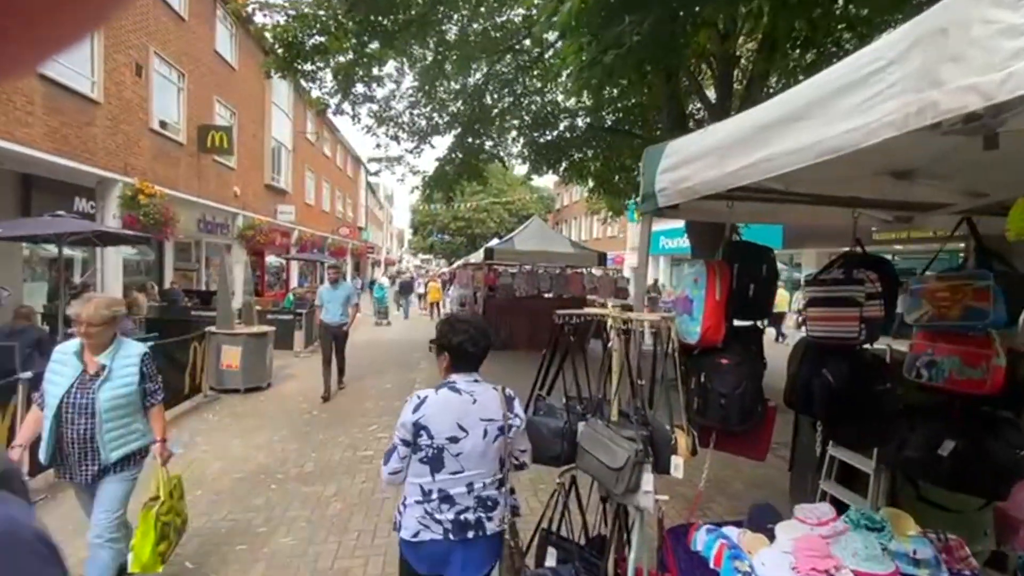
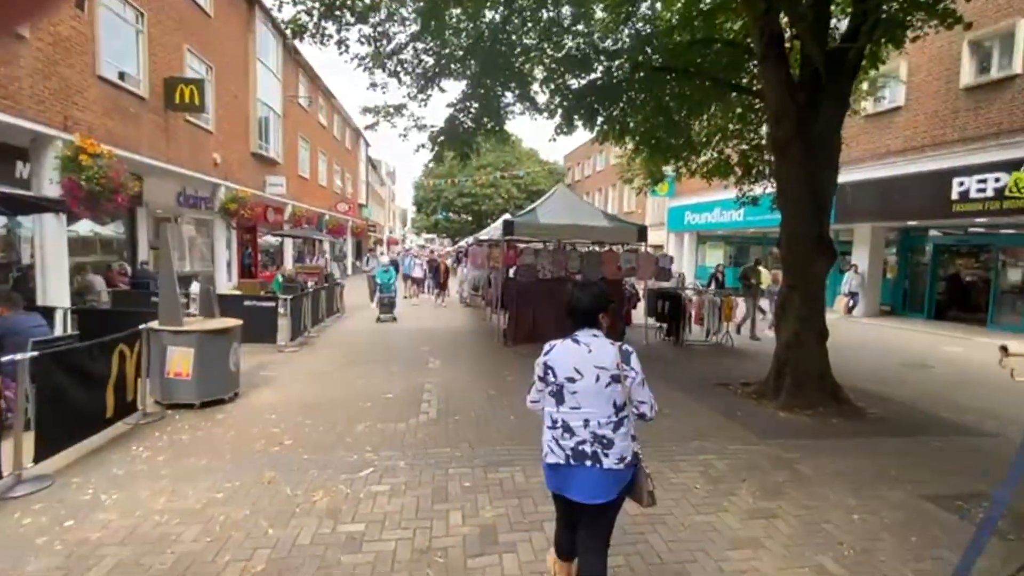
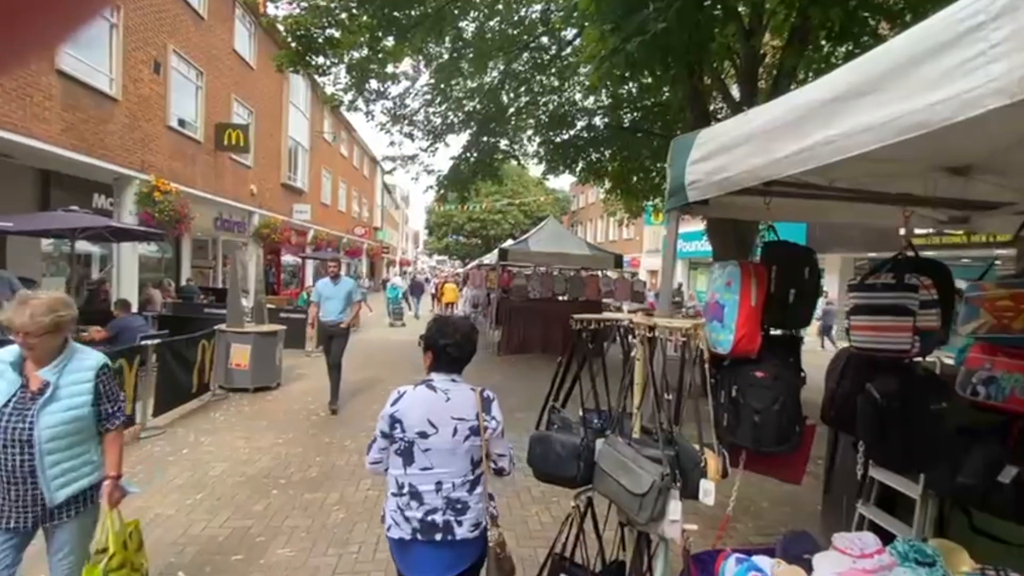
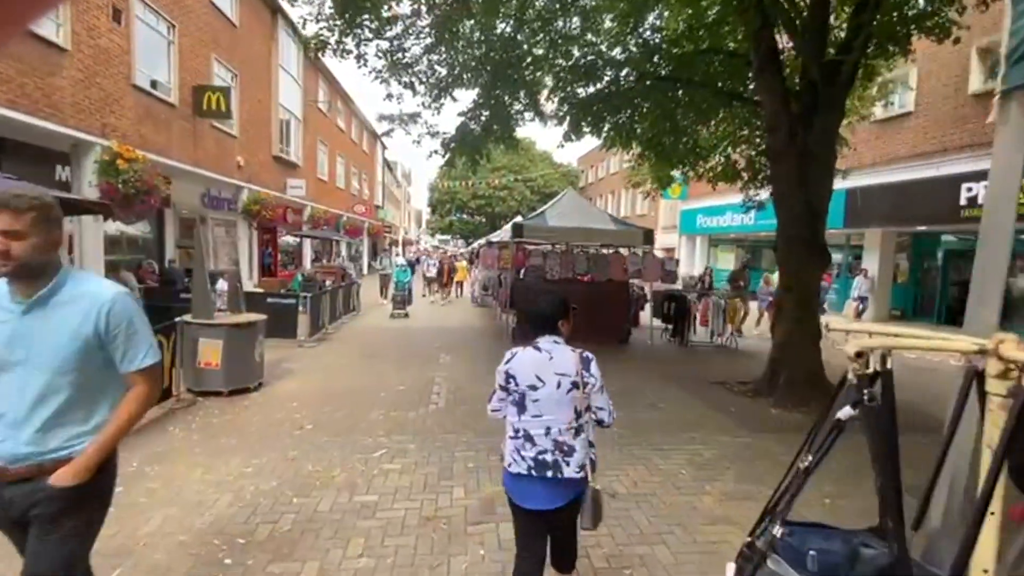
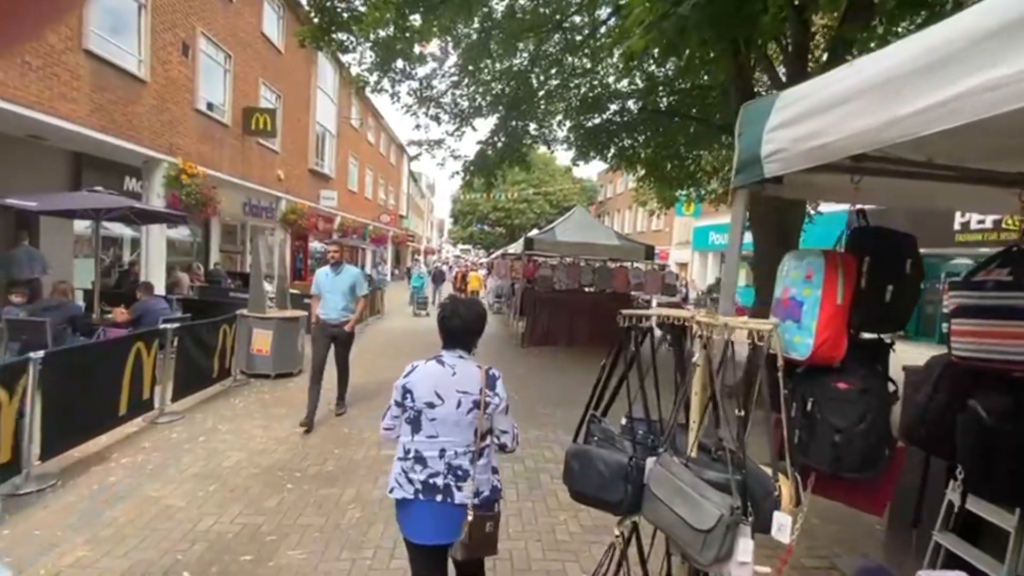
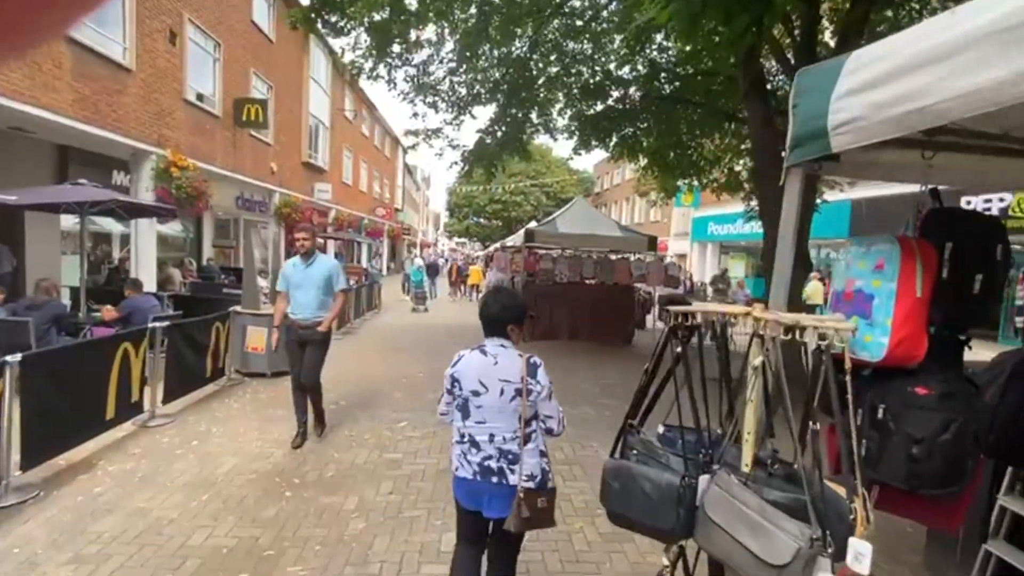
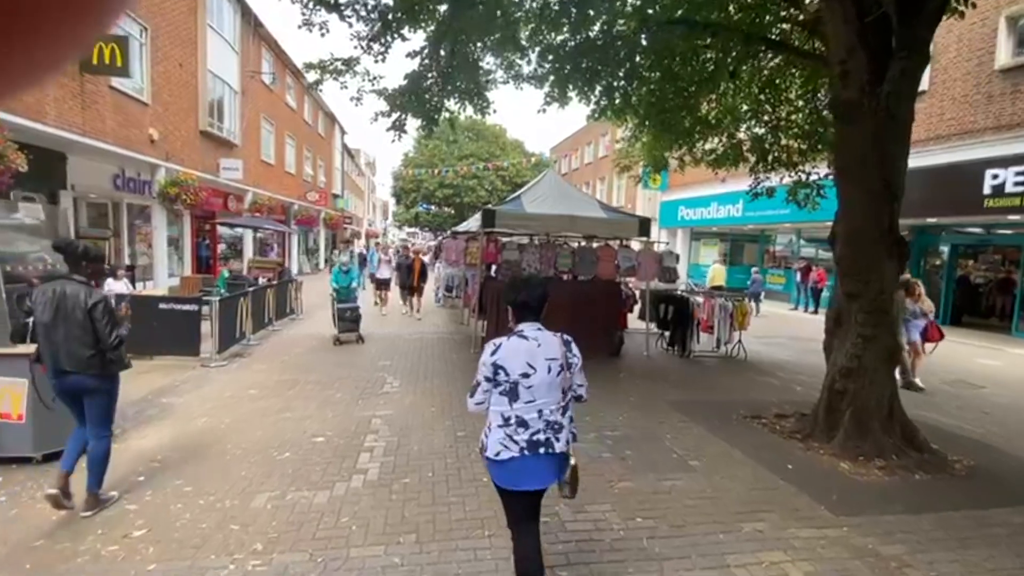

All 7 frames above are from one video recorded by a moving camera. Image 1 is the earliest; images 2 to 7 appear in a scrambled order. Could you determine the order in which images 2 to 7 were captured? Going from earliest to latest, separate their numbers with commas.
3, 5, 6, 4, 2, 7
